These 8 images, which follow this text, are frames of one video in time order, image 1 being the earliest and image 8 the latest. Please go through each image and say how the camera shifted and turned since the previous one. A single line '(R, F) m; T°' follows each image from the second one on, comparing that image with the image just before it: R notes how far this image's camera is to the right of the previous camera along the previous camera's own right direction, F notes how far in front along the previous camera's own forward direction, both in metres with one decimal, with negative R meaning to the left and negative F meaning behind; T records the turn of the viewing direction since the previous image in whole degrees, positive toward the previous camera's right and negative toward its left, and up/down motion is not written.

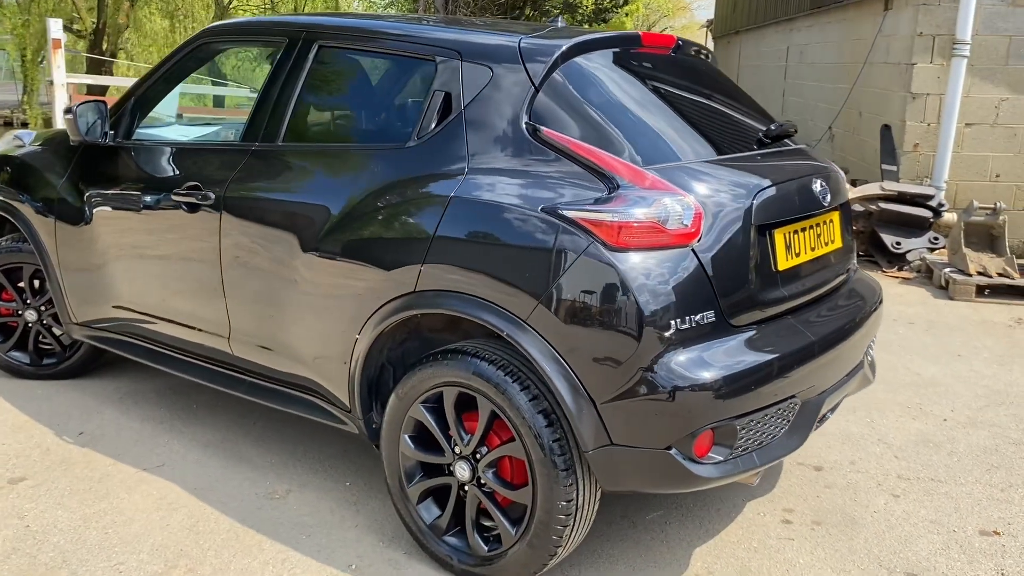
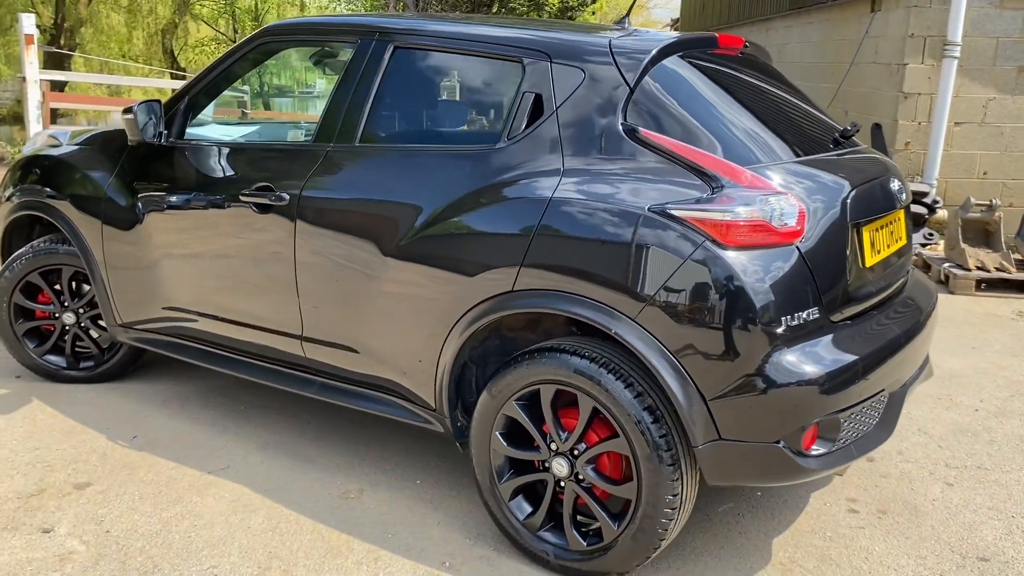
(-0.4, 0.0) m; +3°
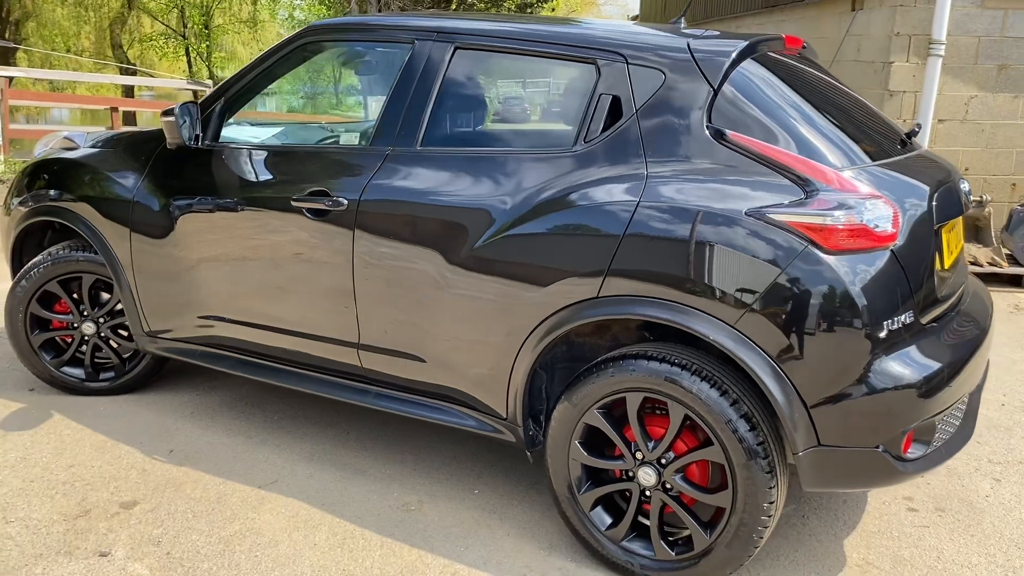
(-0.4, +0.1) m; +3°
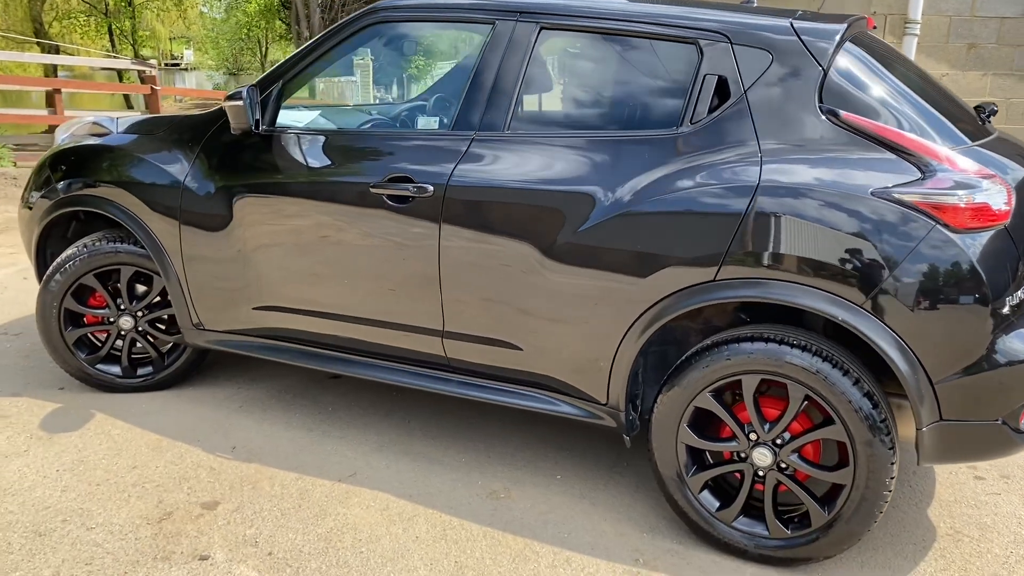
(-0.5, +0.1) m; +4°
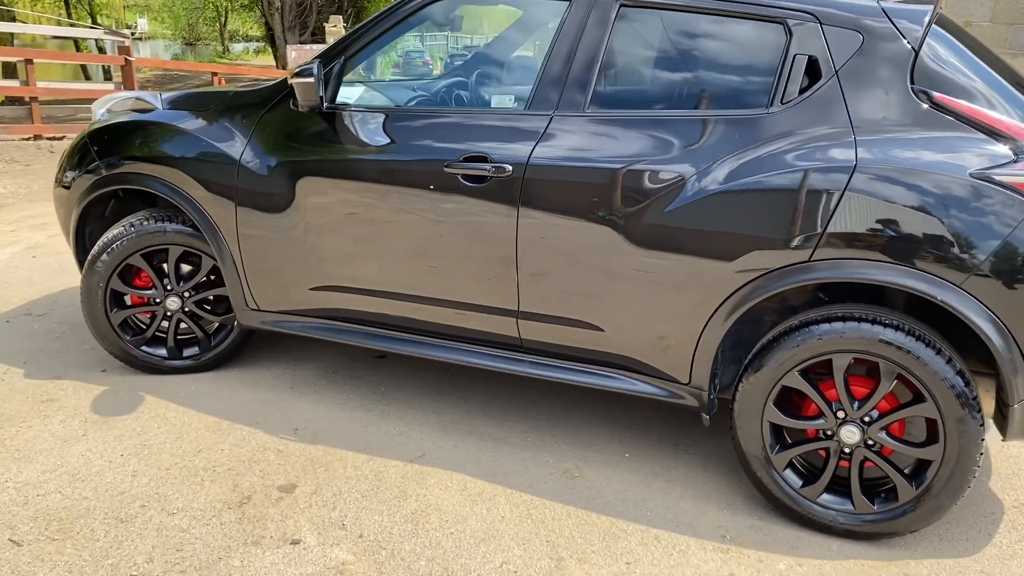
(-0.4, 0.0) m; +3°
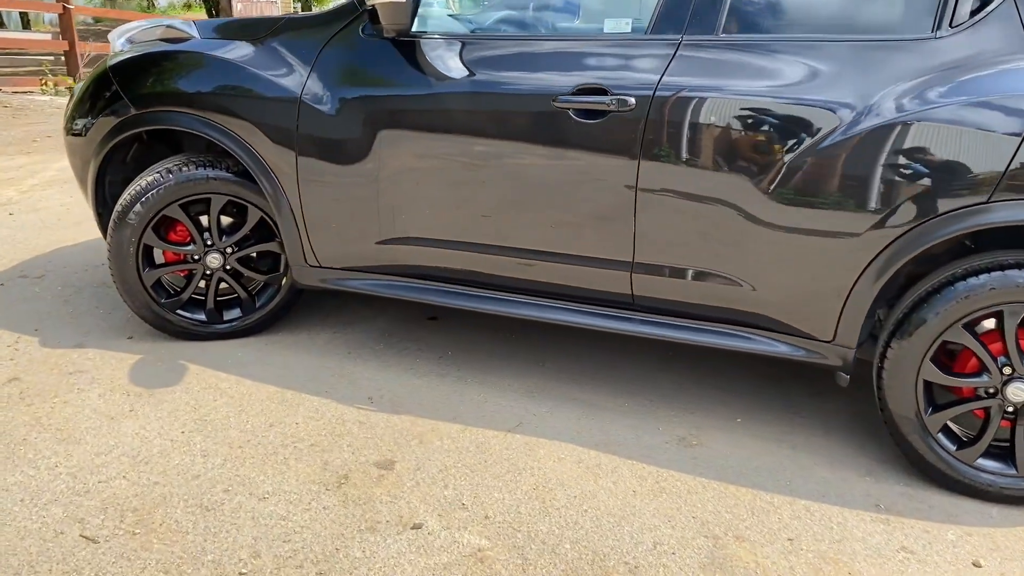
(-0.5, +0.3) m; +4°
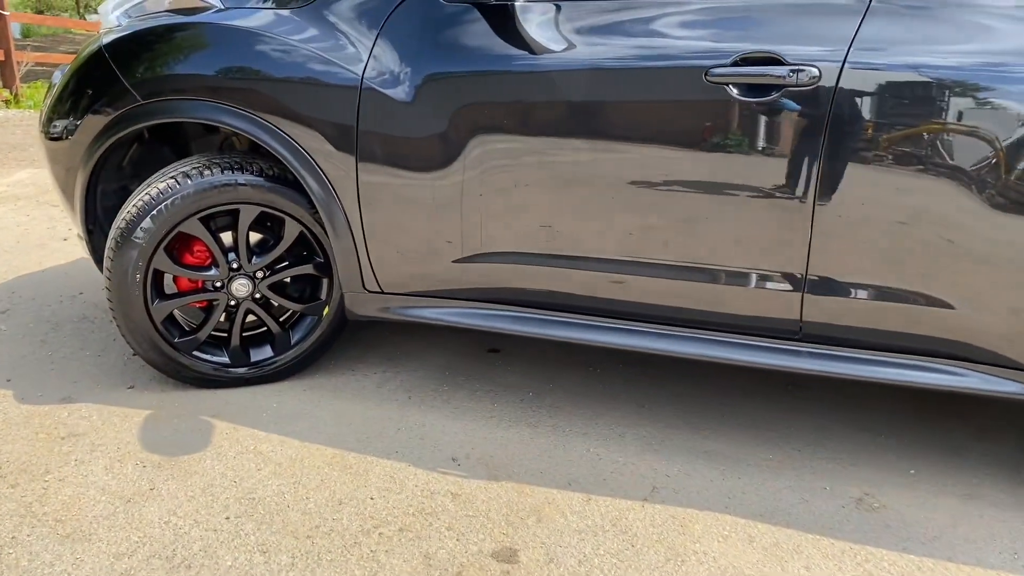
(-0.4, +0.6) m; +4°
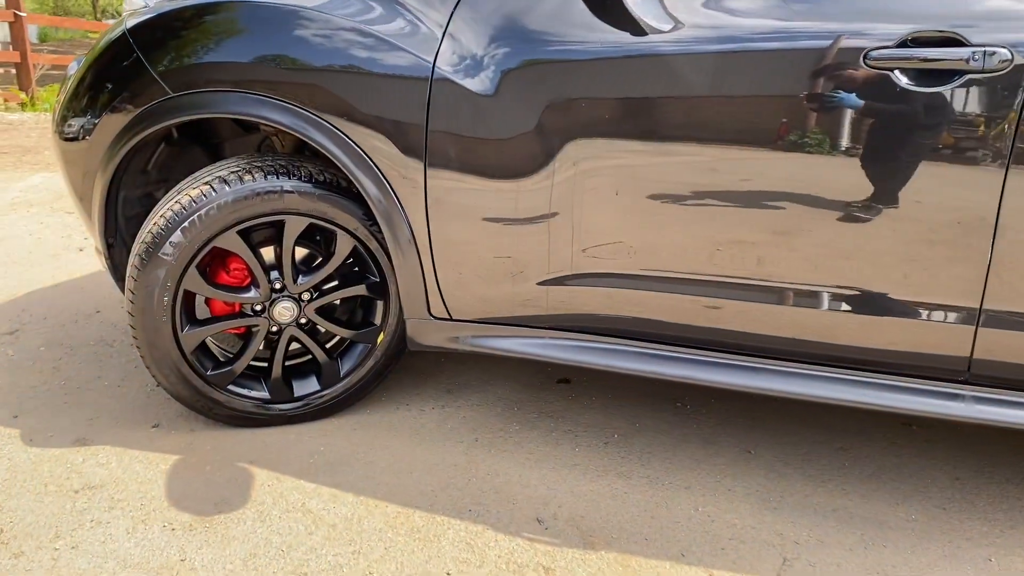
(-0.2, +0.4) m; -1°
